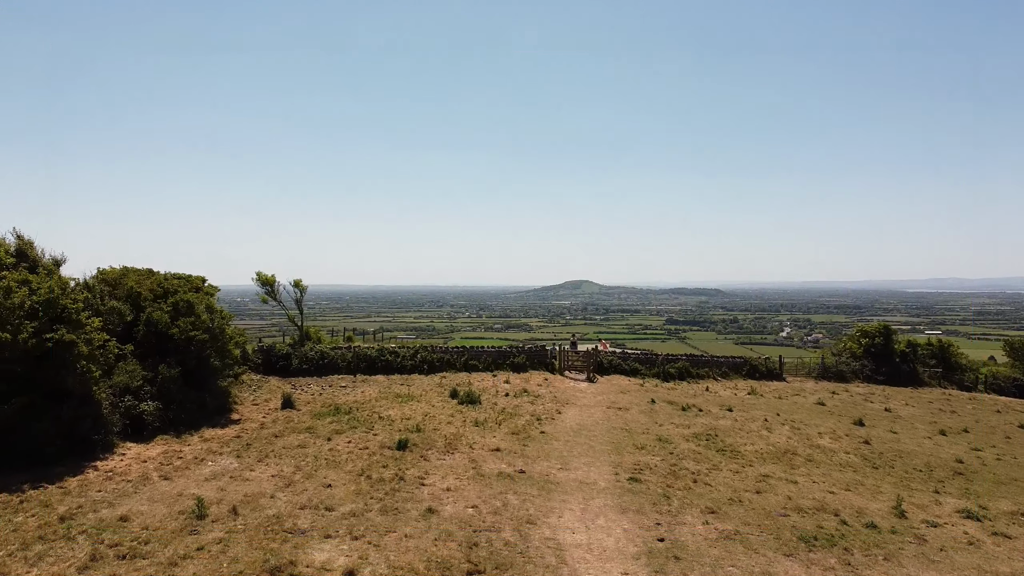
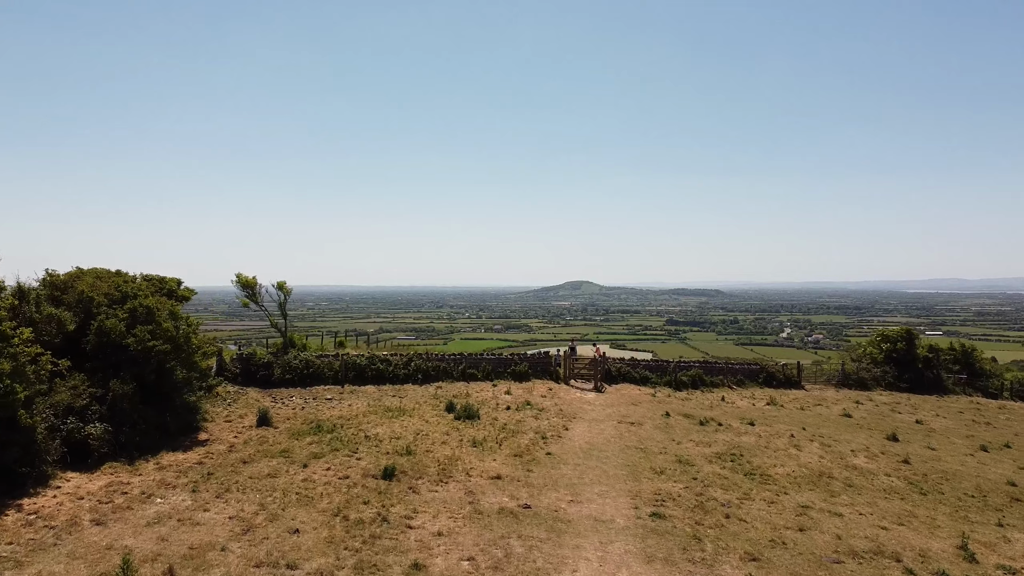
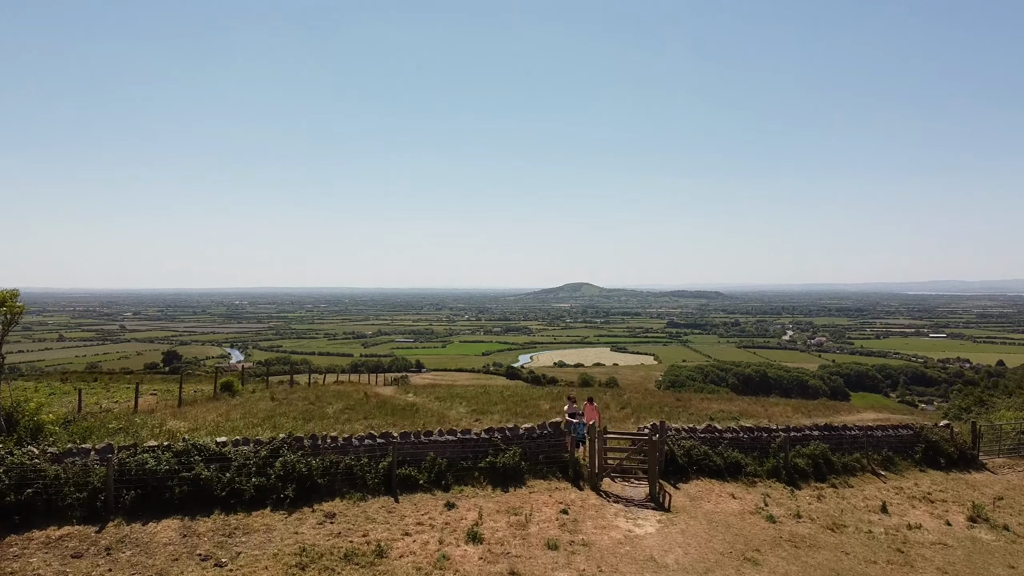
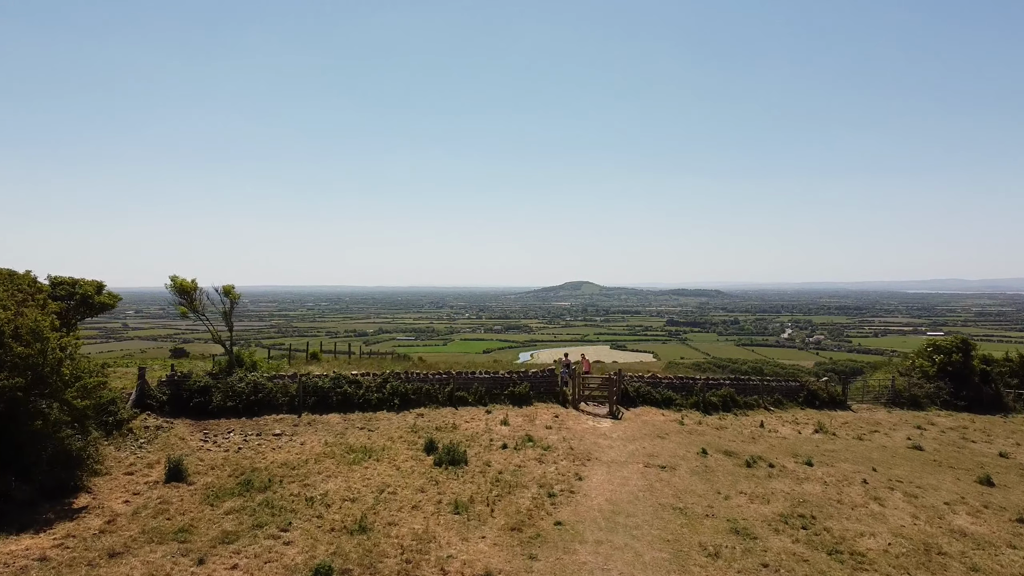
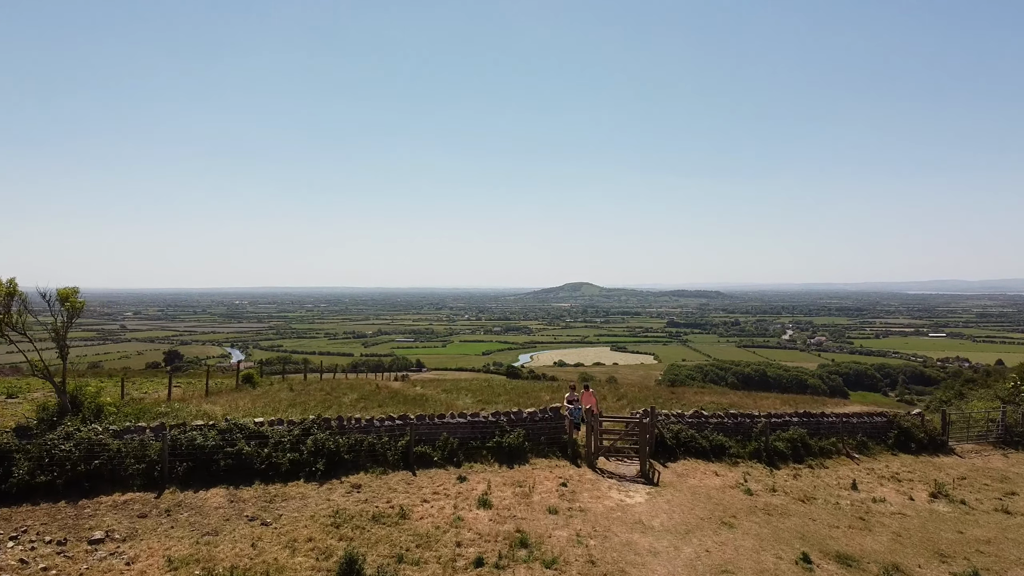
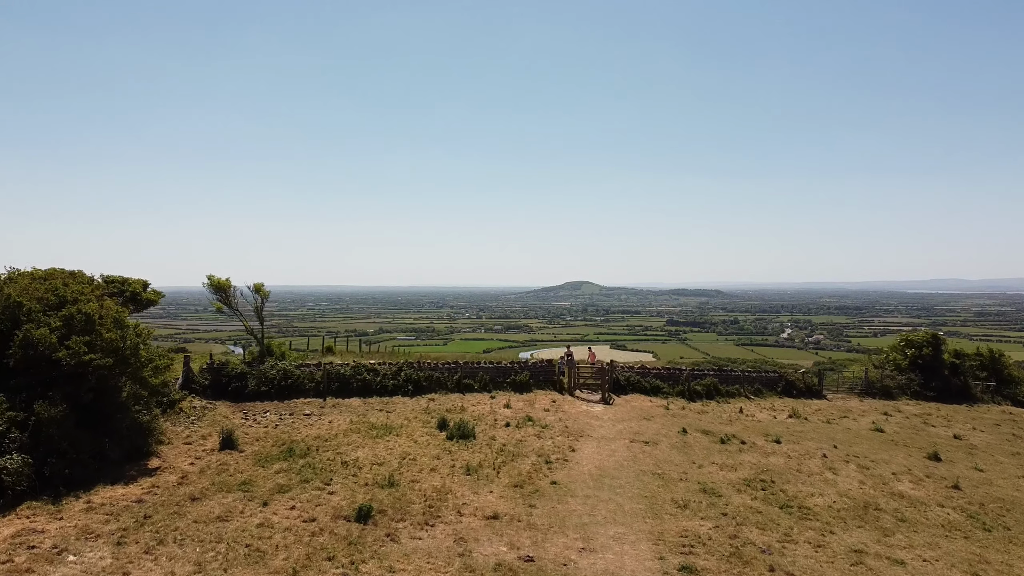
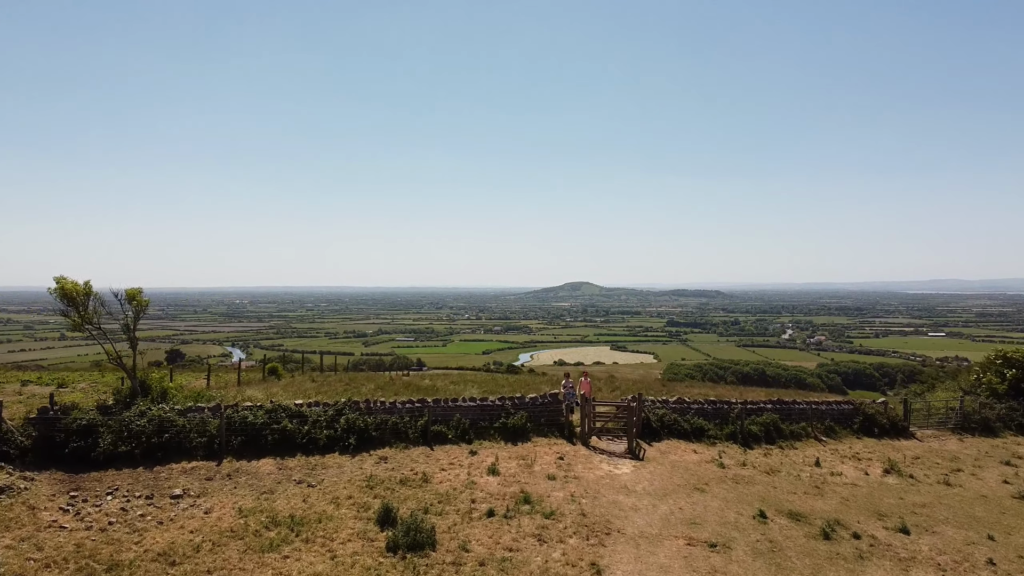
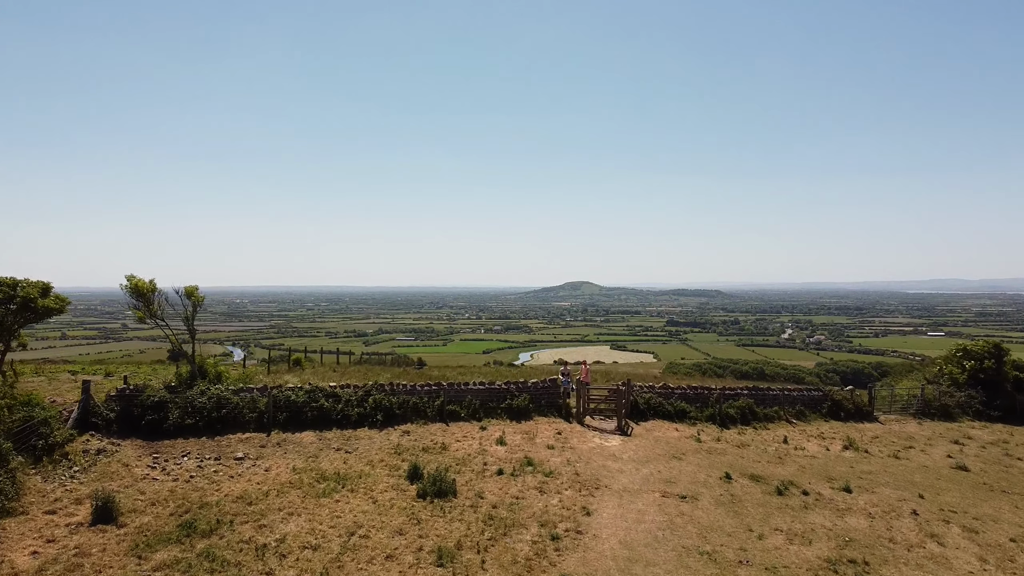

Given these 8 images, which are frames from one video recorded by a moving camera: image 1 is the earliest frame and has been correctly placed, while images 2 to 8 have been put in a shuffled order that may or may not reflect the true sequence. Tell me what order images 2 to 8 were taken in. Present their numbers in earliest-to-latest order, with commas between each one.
2, 6, 4, 8, 7, 5, 3
